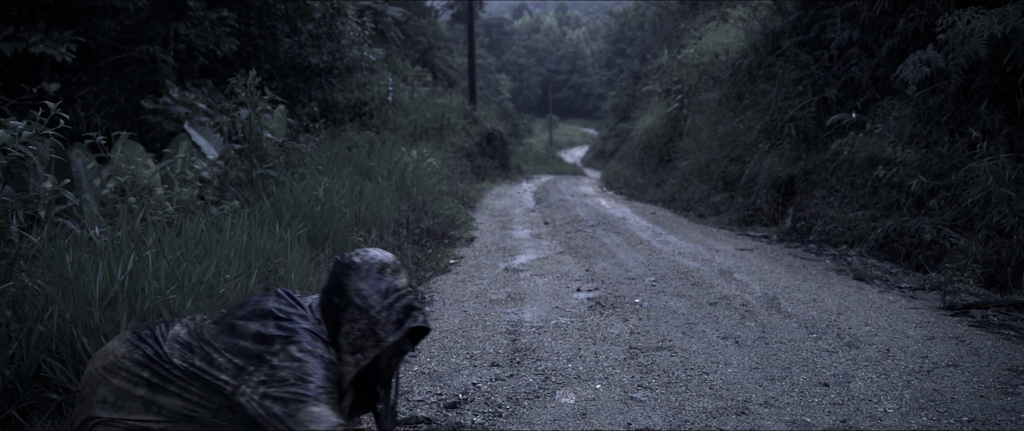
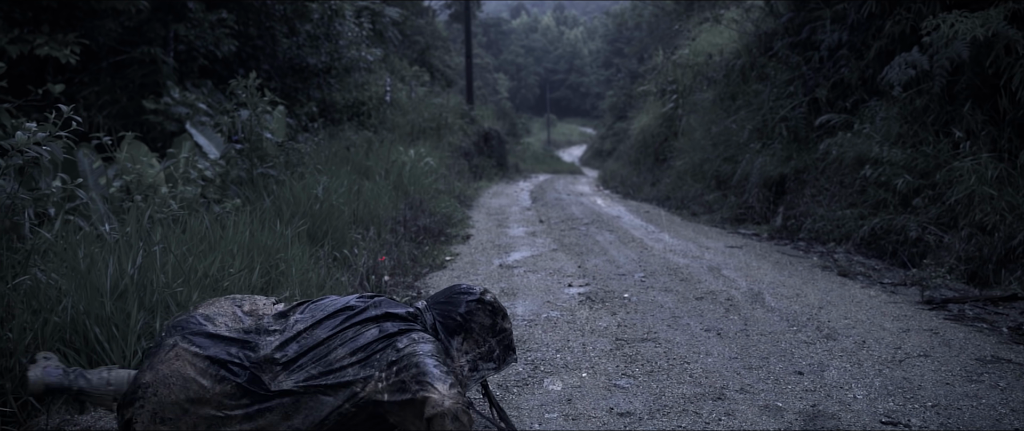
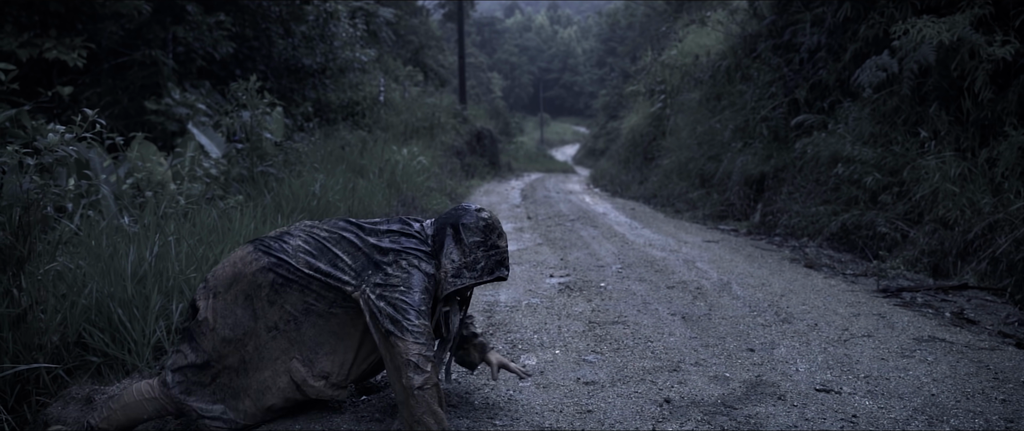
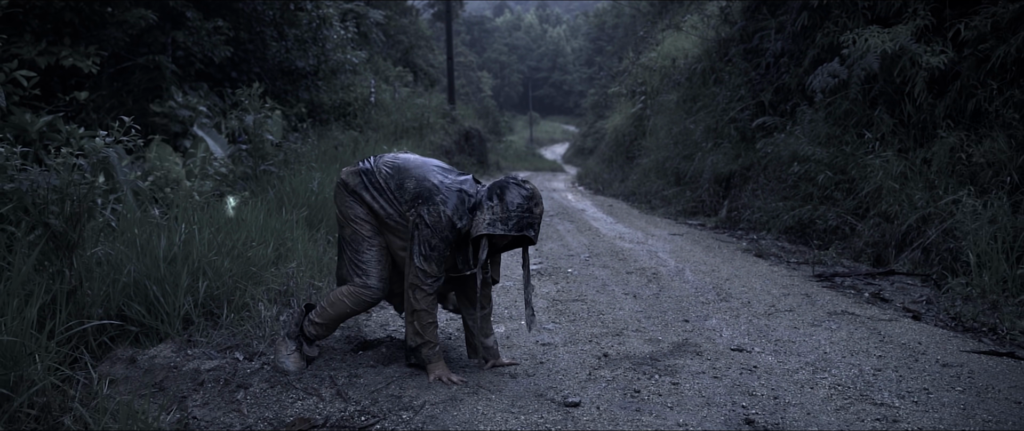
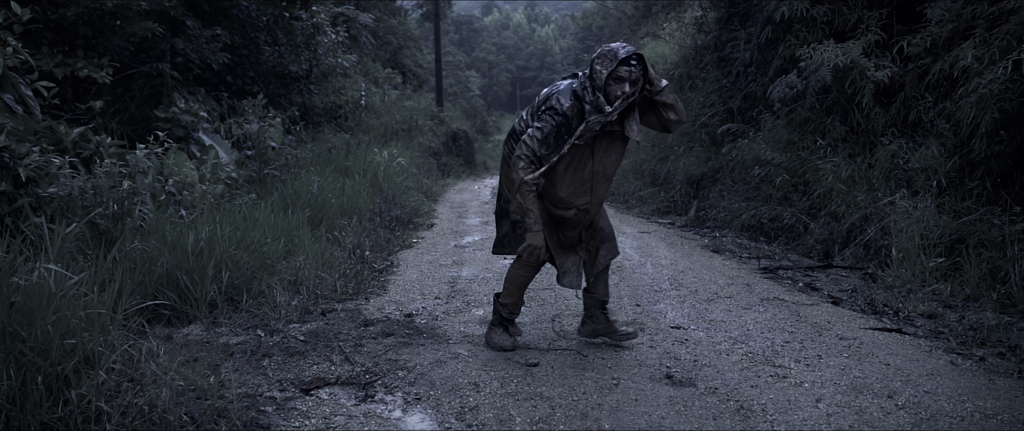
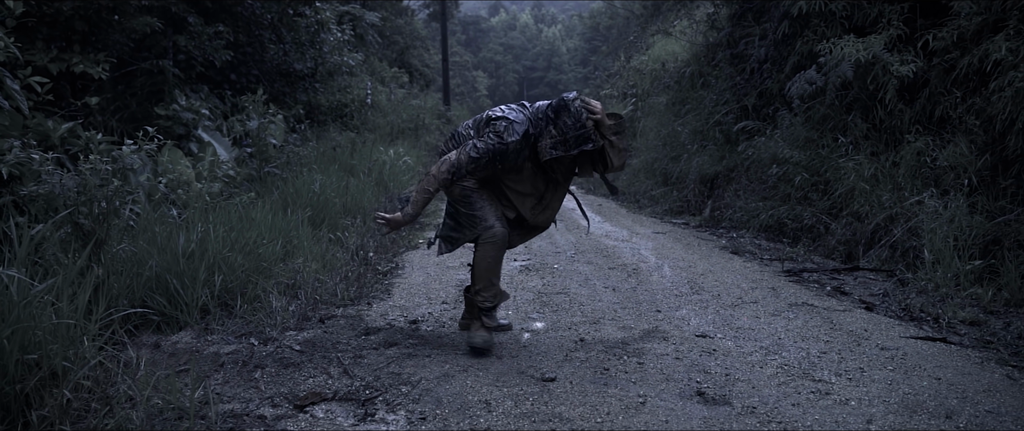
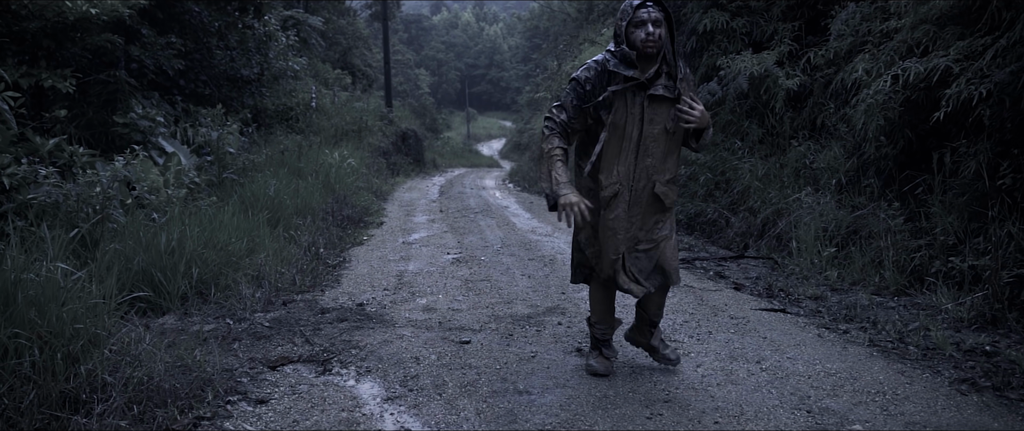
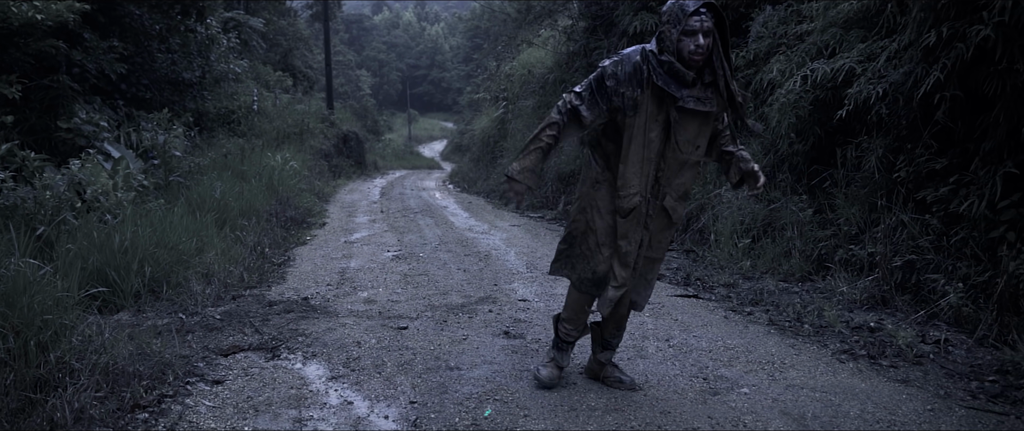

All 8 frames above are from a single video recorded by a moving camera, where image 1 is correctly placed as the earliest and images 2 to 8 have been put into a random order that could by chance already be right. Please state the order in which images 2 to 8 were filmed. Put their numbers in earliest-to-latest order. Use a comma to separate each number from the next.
2, 3, 4, 6, 5, 7, 8
